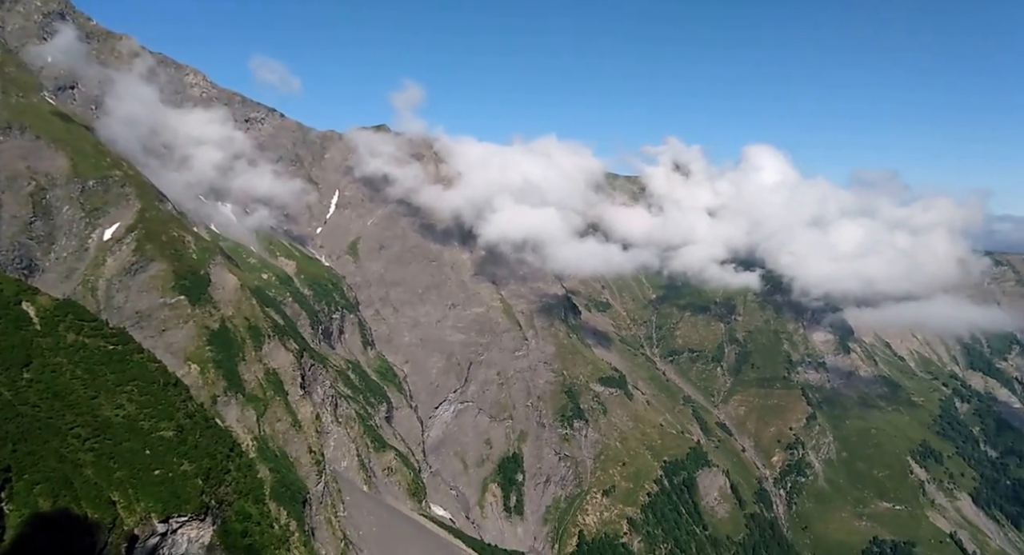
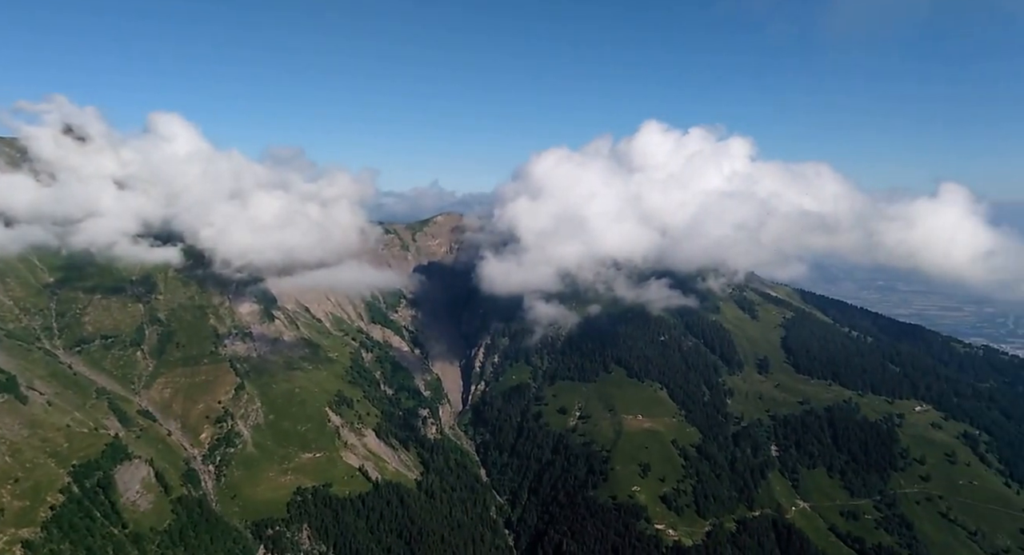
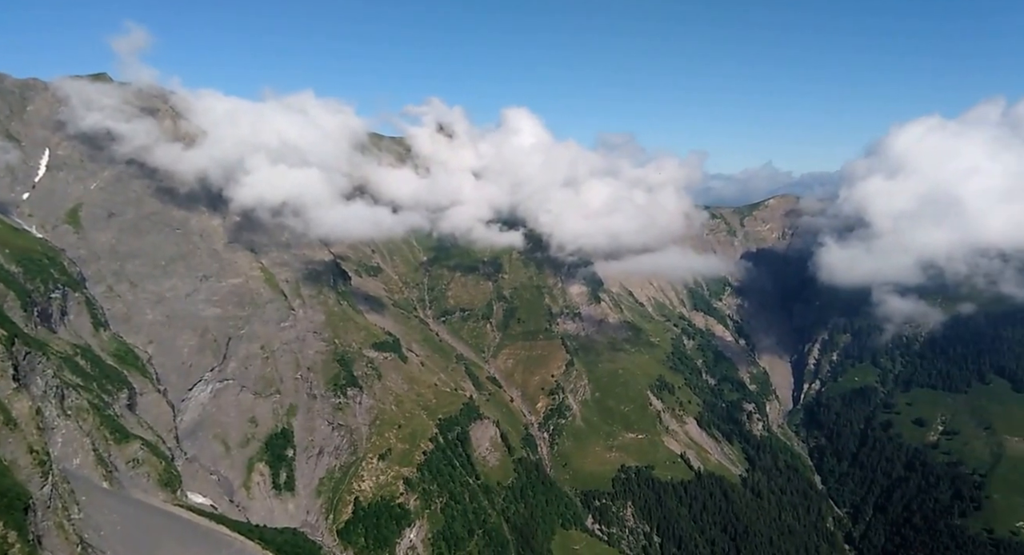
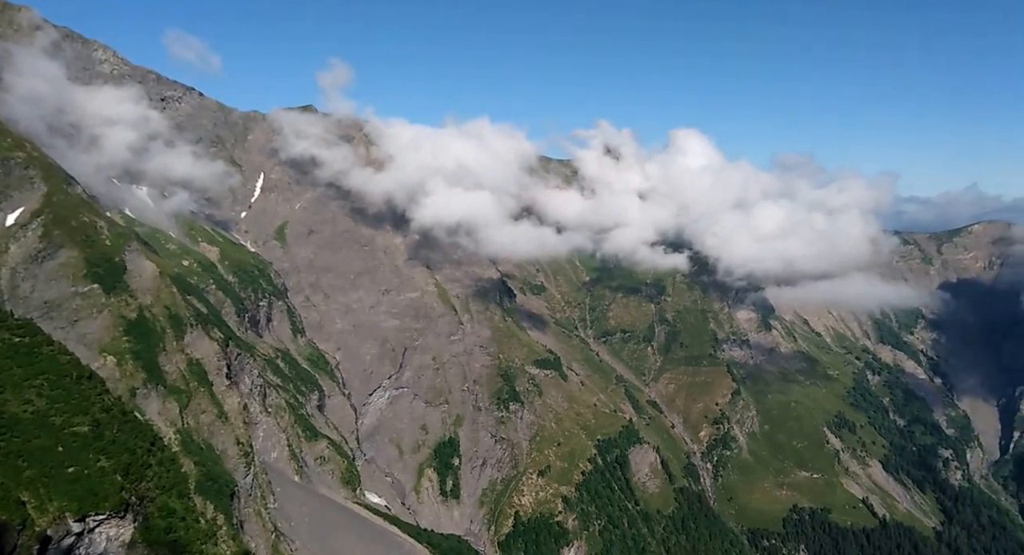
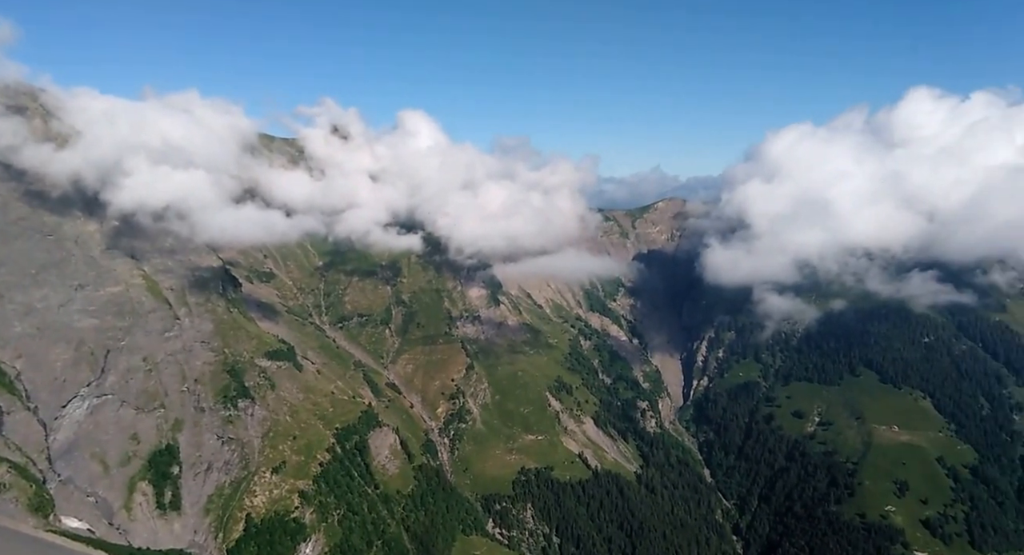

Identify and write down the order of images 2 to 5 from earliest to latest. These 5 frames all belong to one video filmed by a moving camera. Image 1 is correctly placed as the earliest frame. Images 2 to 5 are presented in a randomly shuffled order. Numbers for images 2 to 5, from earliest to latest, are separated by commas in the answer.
4, 3, 5, 2
